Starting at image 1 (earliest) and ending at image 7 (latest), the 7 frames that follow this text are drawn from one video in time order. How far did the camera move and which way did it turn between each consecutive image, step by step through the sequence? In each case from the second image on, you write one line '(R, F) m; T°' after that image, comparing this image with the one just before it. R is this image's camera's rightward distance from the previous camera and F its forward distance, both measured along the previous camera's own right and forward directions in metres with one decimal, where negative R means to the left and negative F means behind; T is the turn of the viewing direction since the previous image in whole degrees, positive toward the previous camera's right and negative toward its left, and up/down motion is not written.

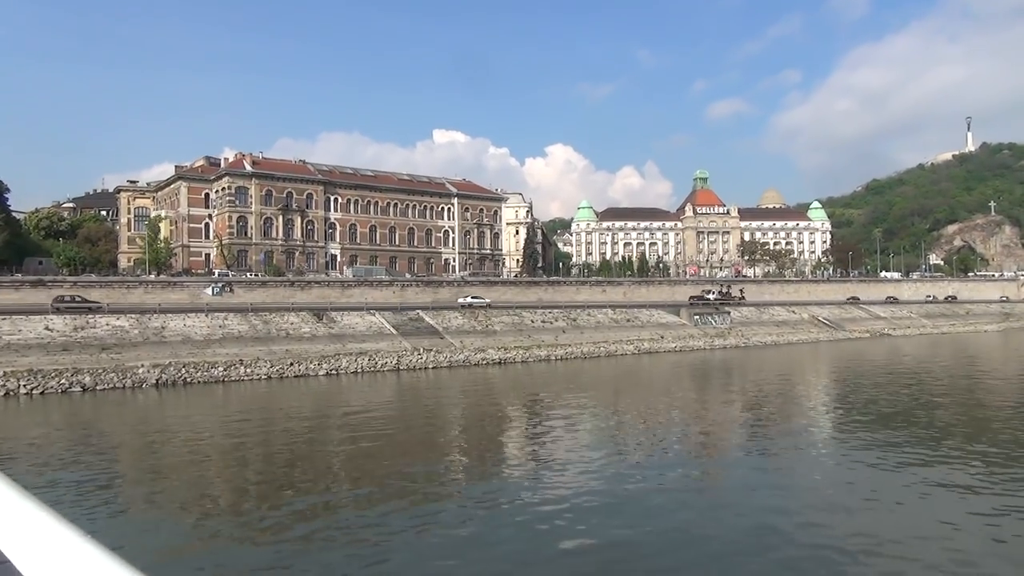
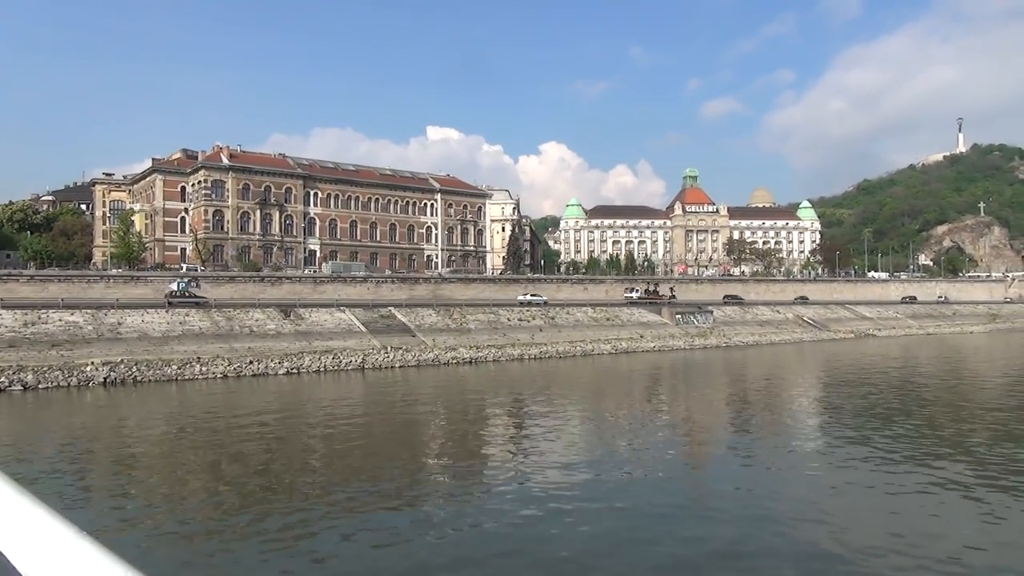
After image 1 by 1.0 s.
(+0.7, +0.7) m; +1°
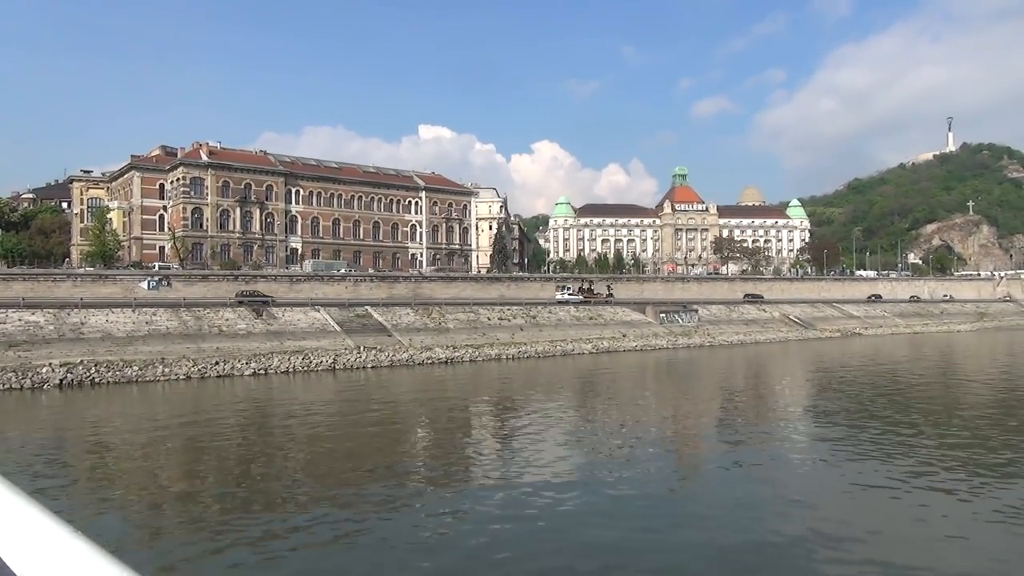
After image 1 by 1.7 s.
(+0.5, +0.5) m; +1°
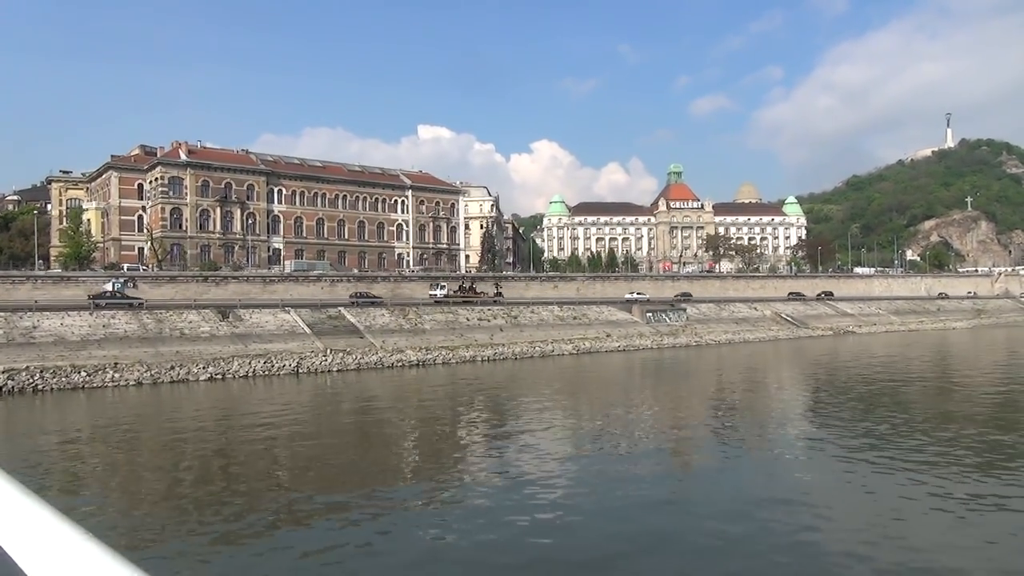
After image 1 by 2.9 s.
(+0.8, +0.8) m; 0°
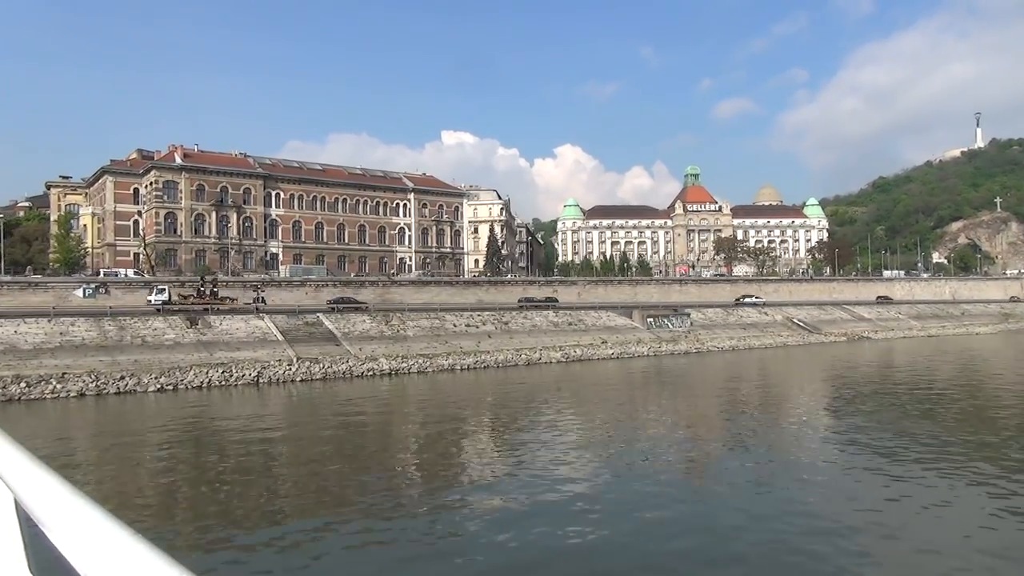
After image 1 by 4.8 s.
(+1.3, +1.2) m; -2°
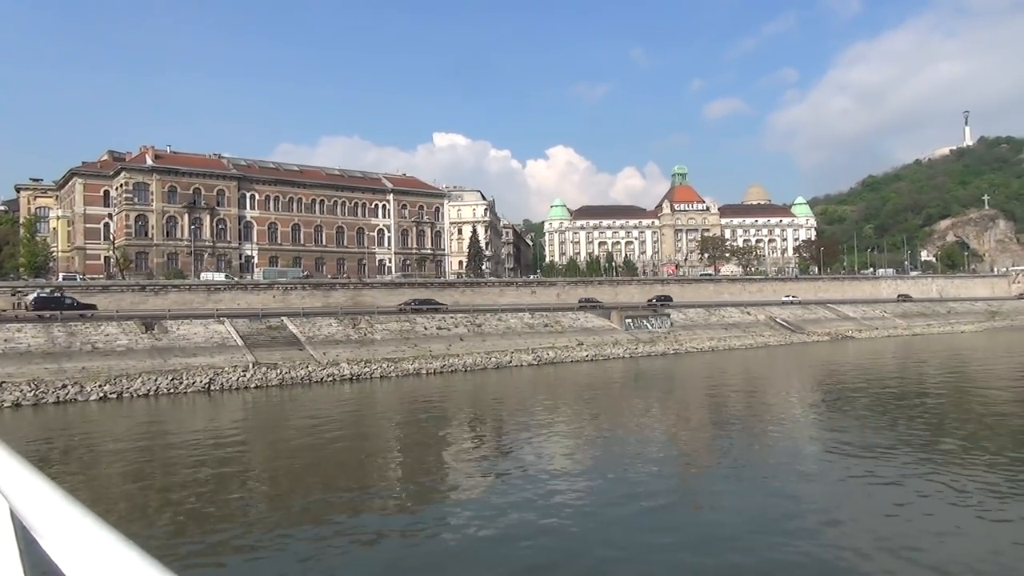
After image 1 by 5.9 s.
(+0.8, +0.7) m; 0°
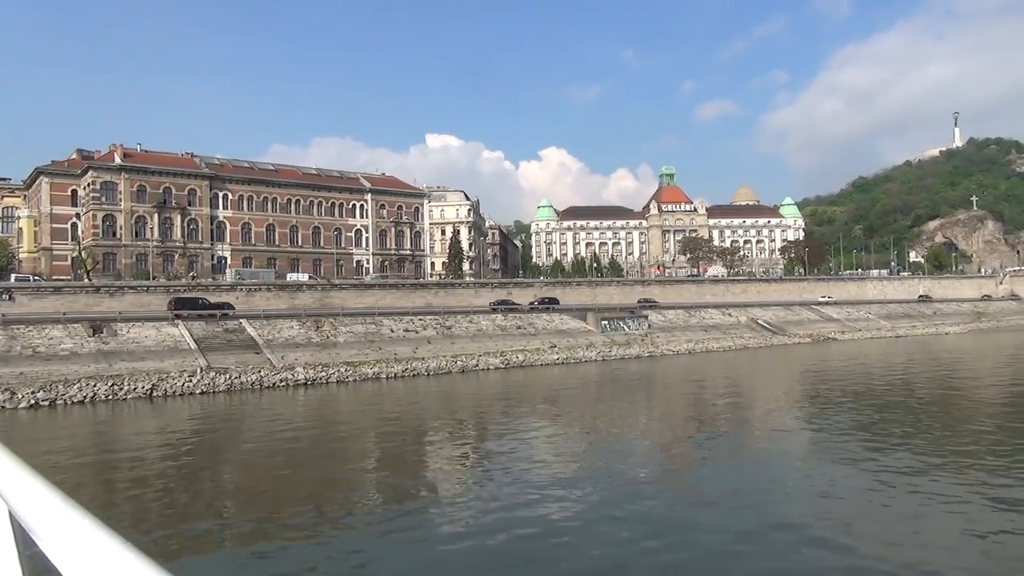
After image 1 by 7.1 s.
(+0.8, +0.8) m; 0°
